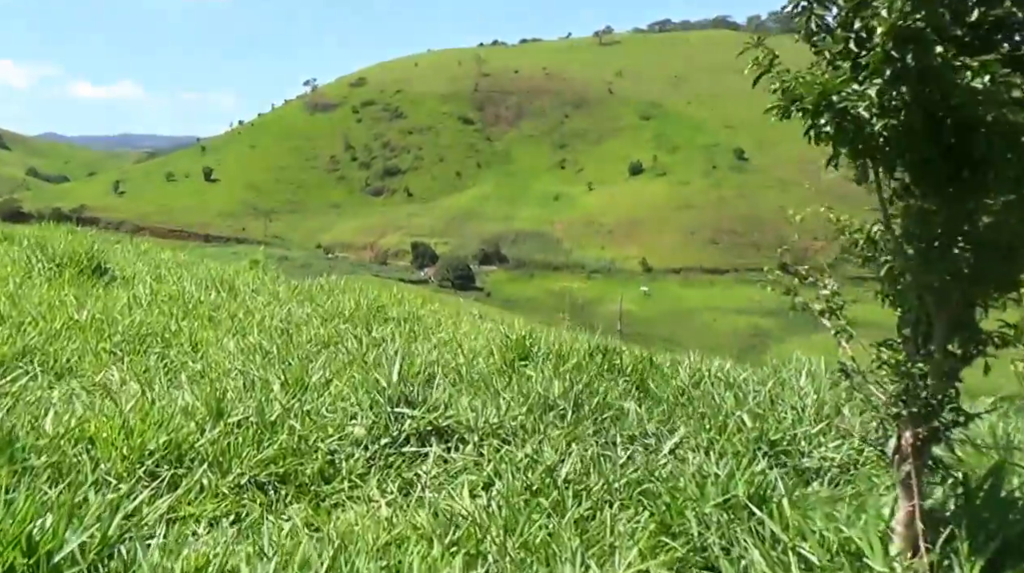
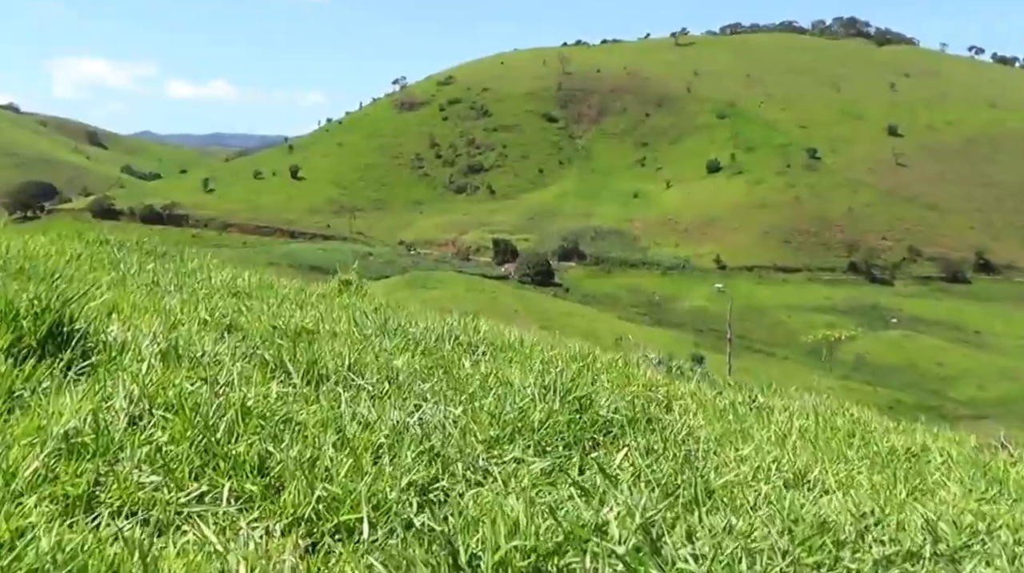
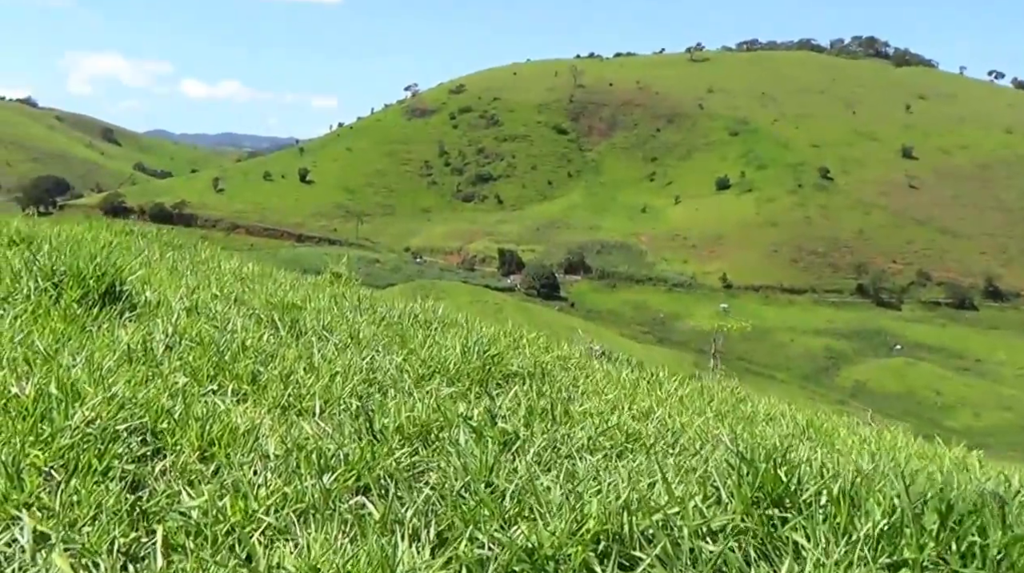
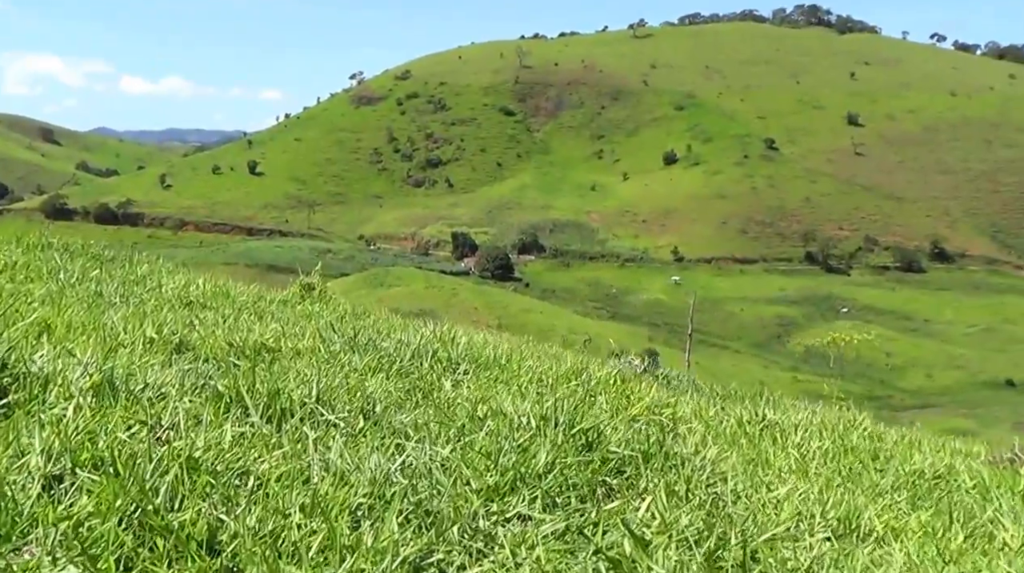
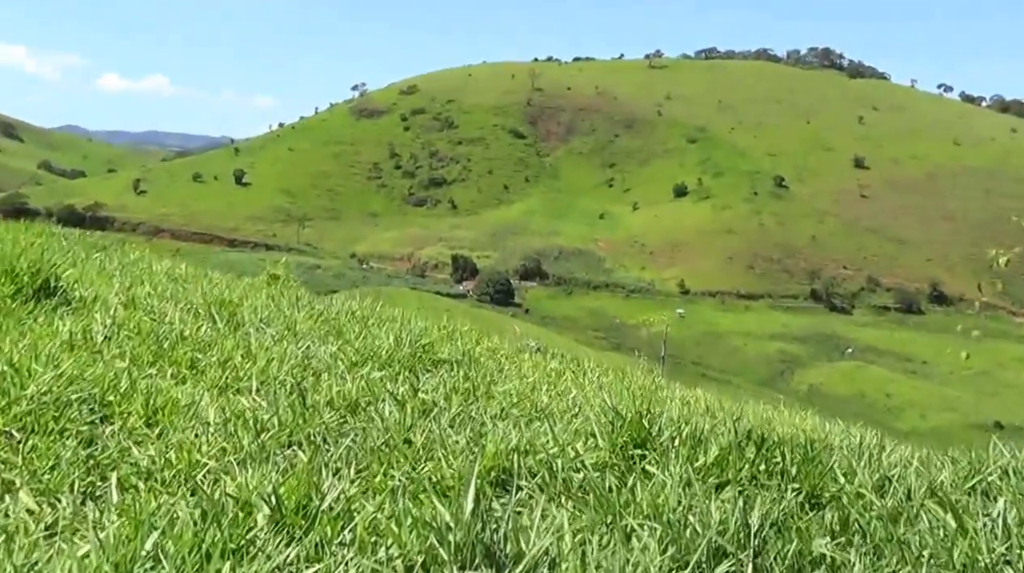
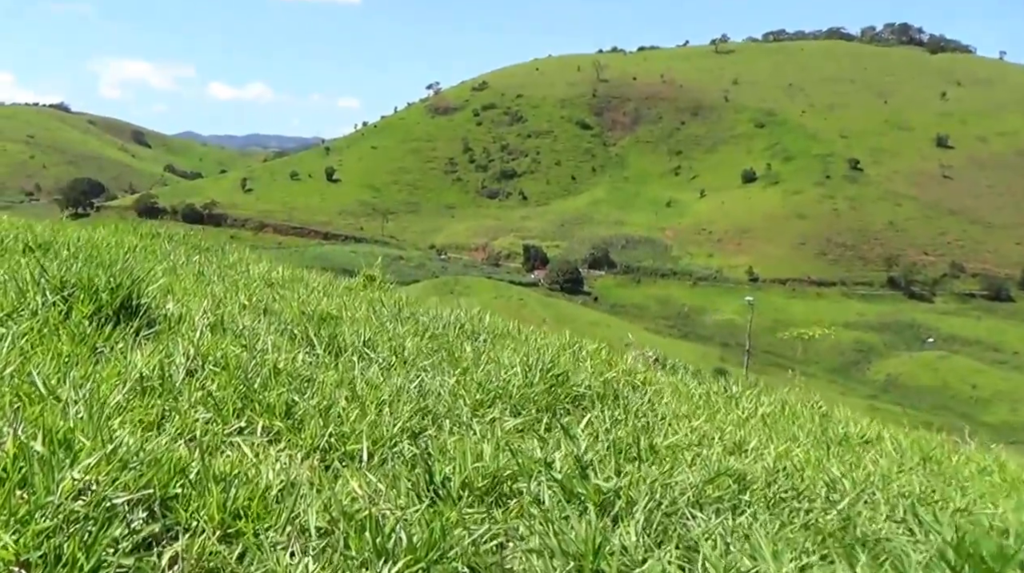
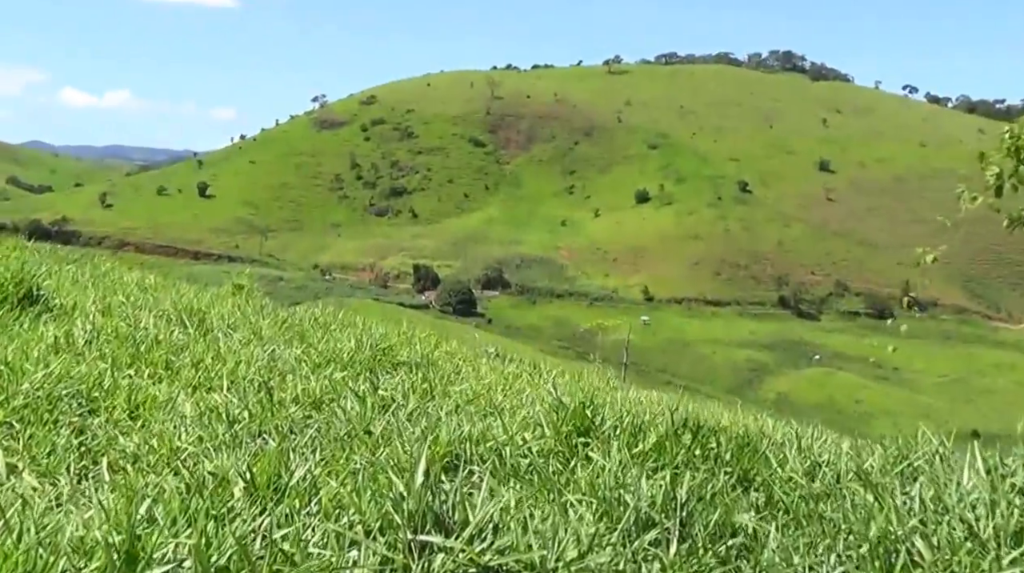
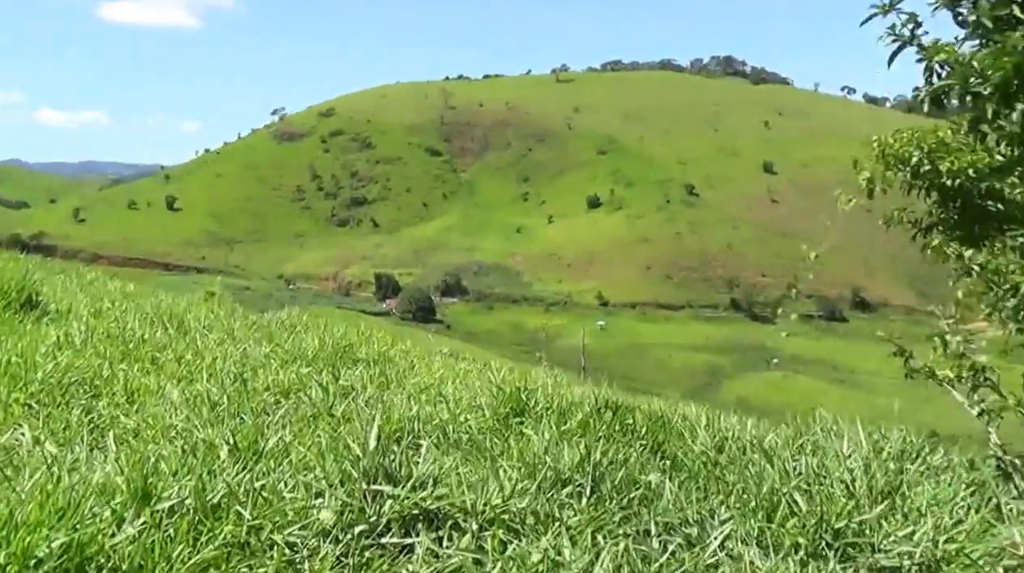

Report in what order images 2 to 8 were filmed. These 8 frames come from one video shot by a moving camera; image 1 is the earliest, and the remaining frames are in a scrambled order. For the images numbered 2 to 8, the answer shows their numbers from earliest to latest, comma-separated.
8, 7, 5, 3, 6, 2, 4
